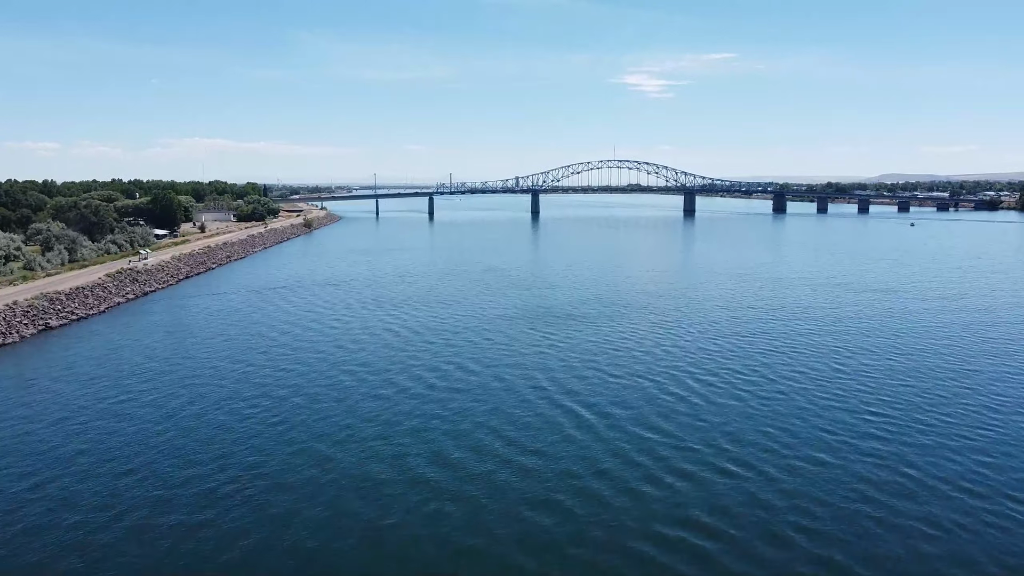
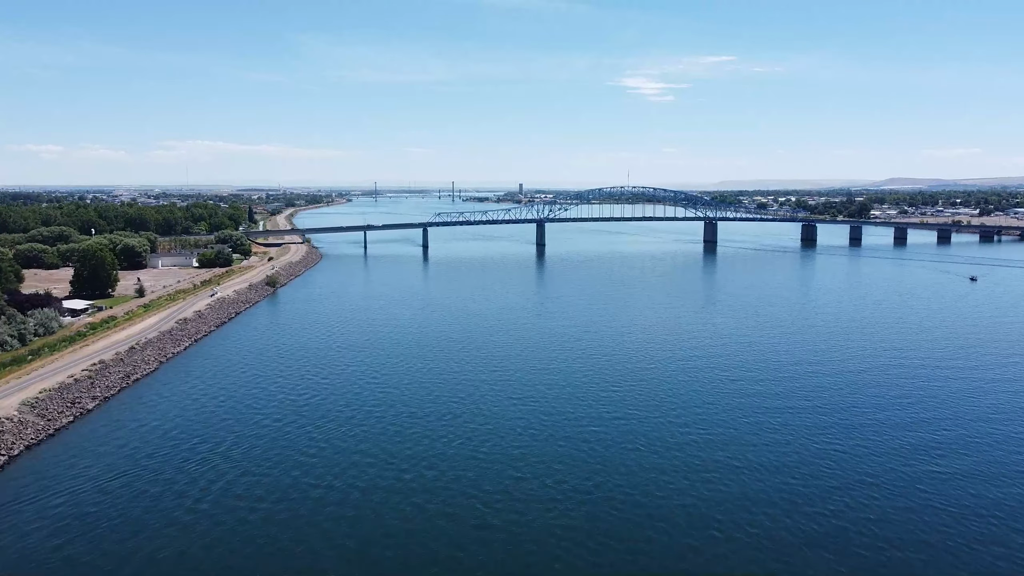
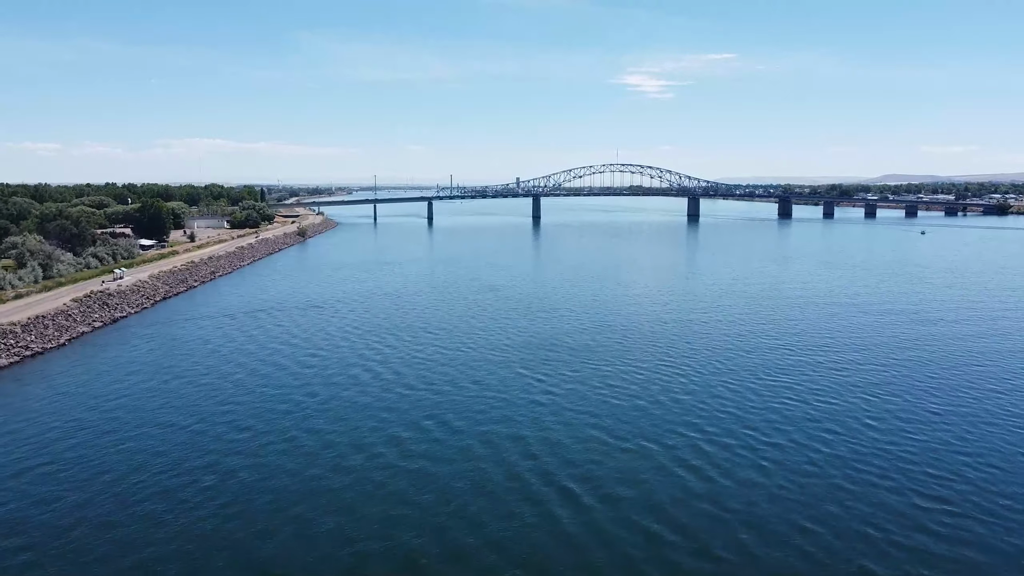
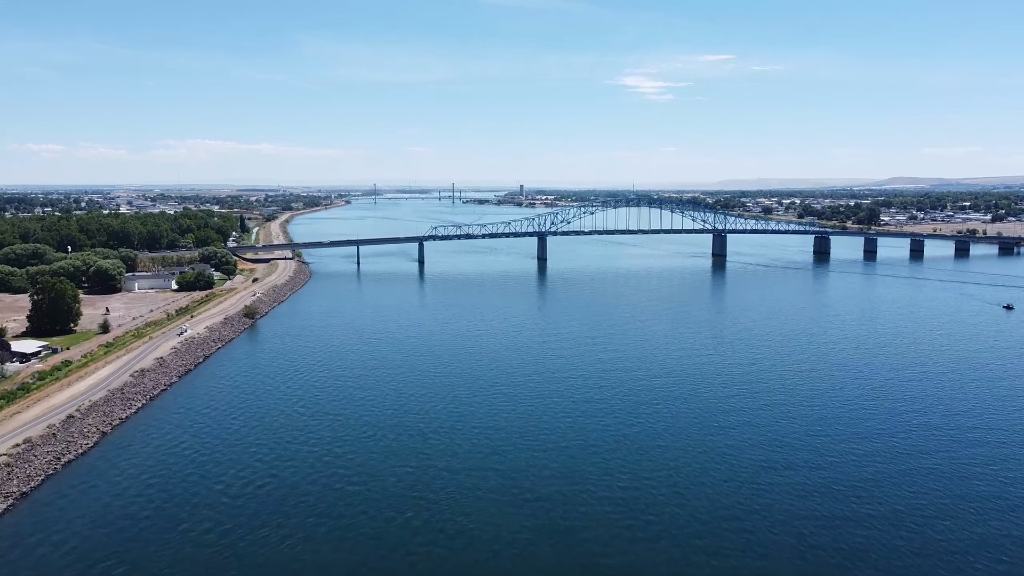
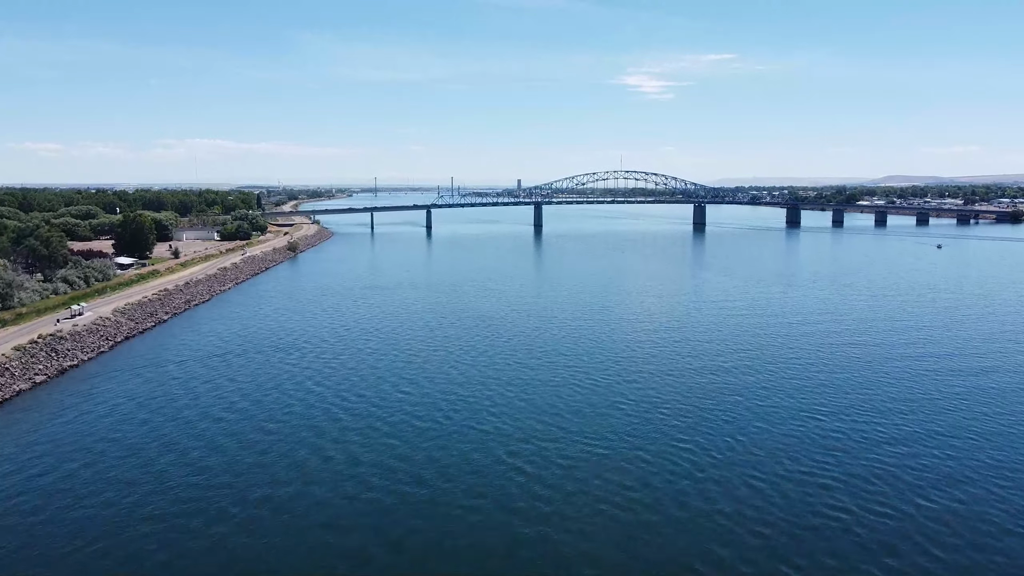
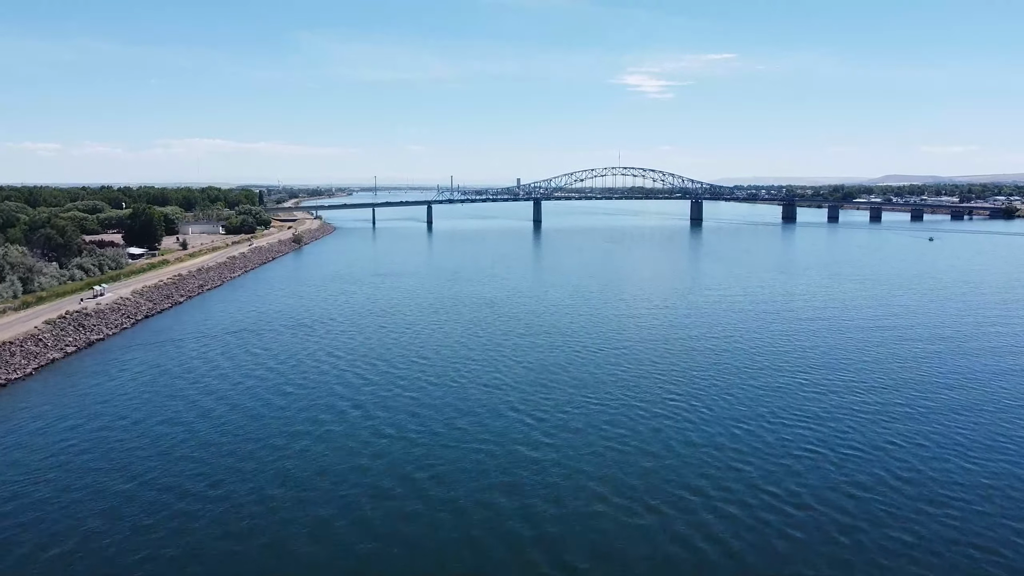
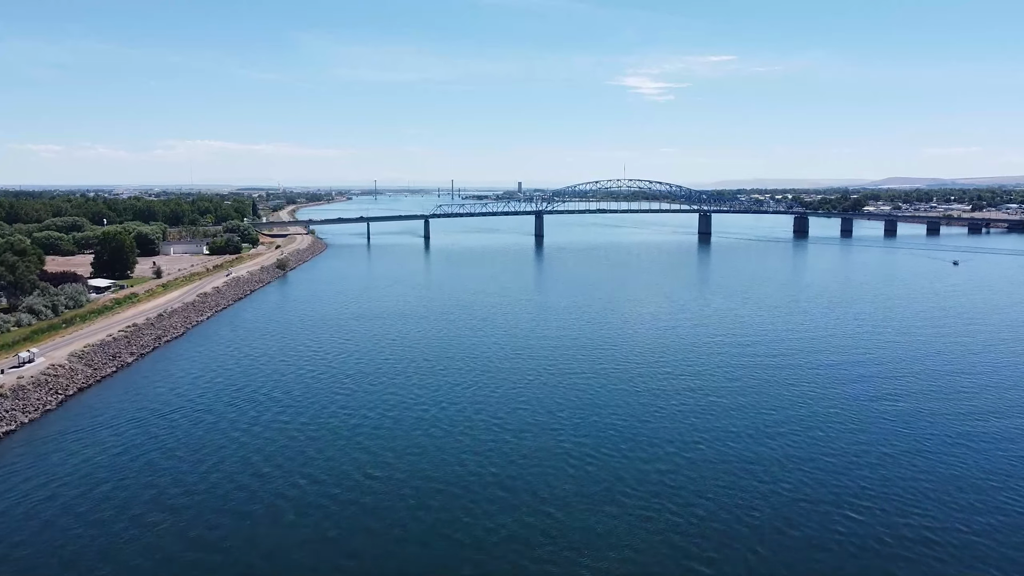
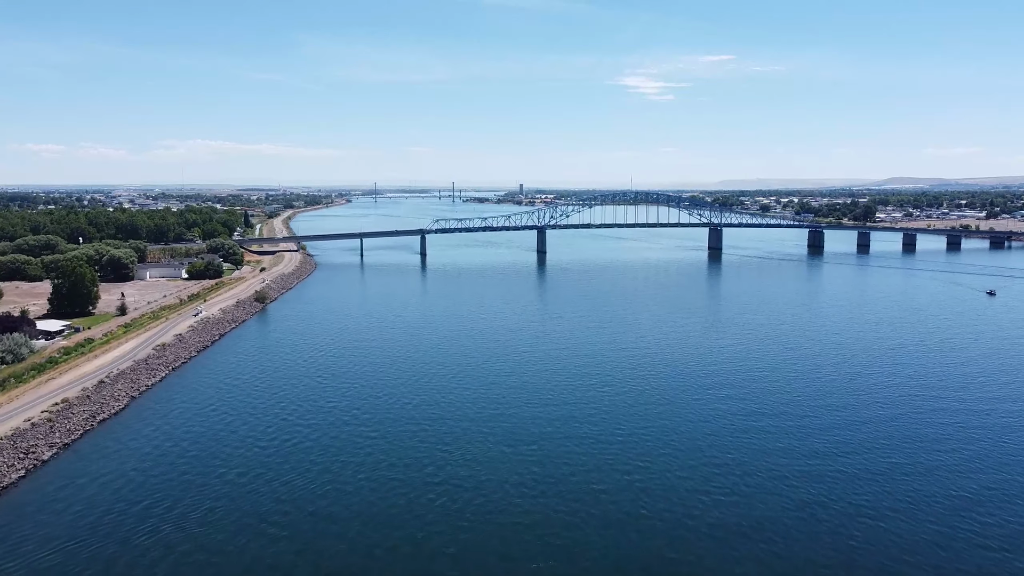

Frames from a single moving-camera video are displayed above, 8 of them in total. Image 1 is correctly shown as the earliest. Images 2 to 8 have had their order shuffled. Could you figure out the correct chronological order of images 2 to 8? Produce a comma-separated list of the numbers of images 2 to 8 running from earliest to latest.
3, 6, 5, 7, 2, 8, 4
